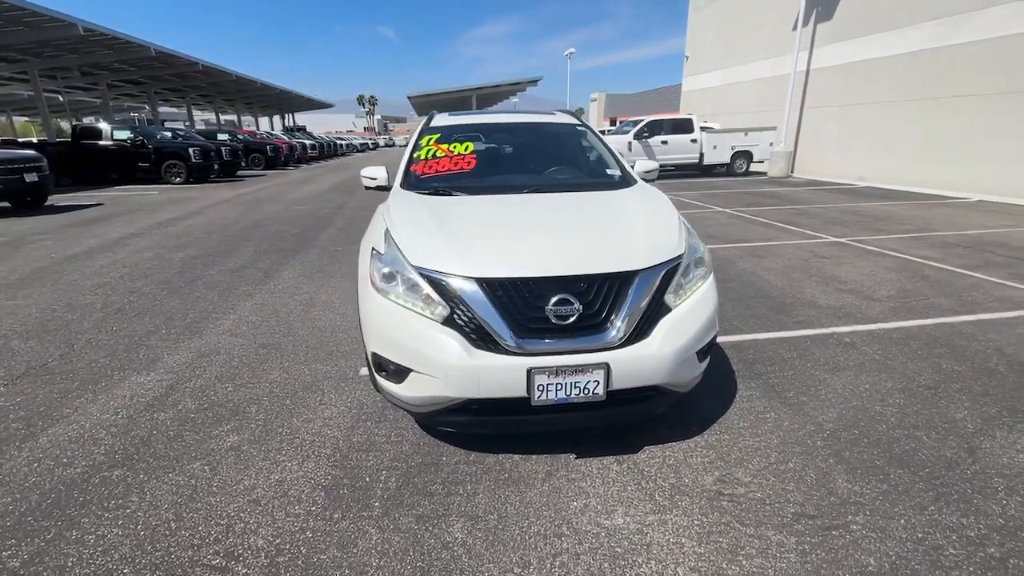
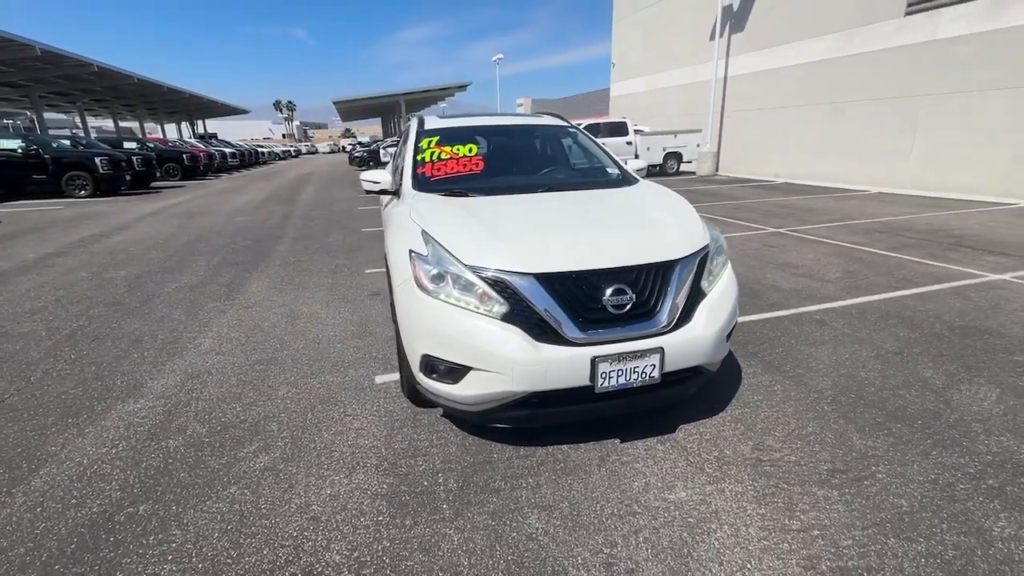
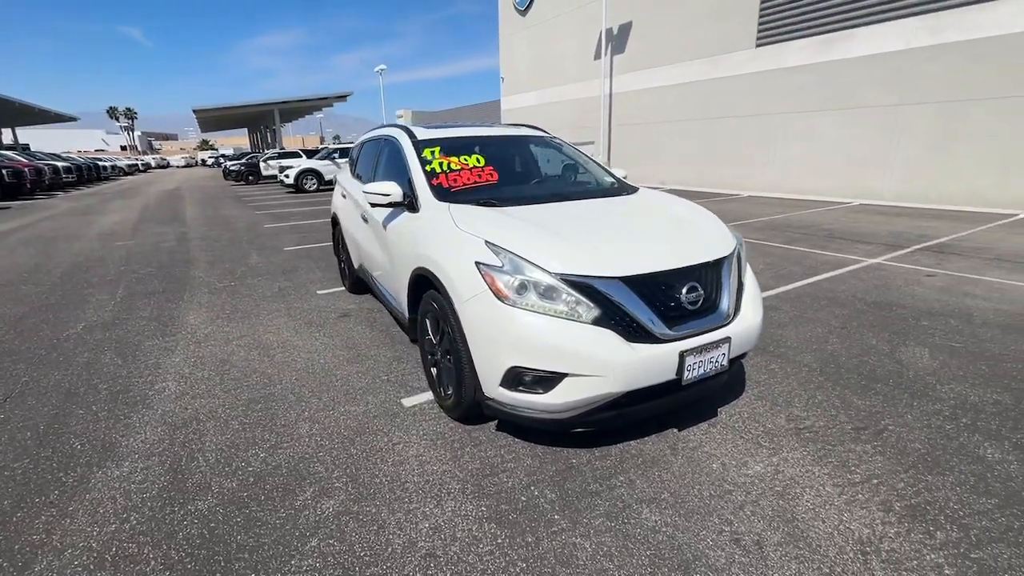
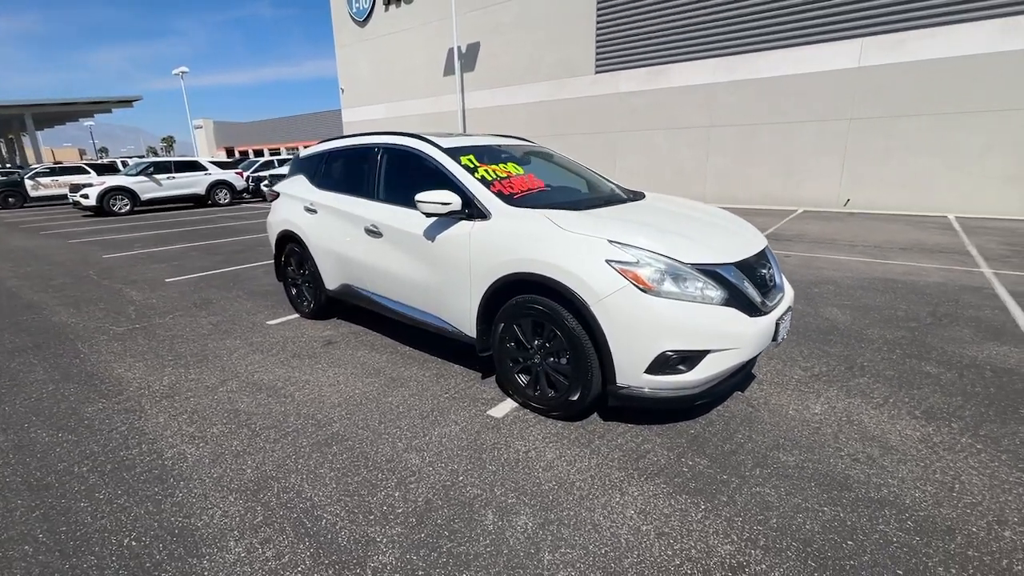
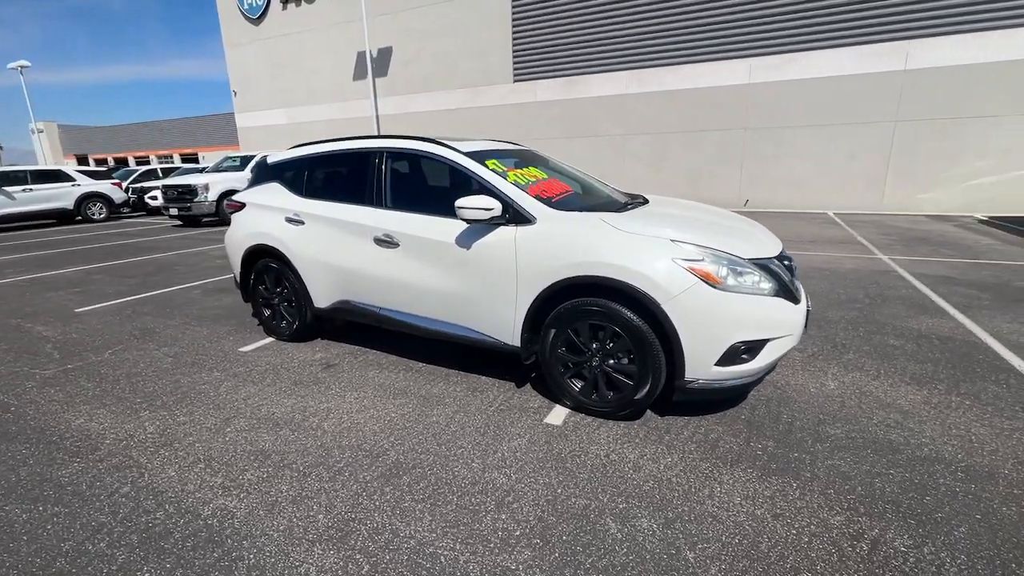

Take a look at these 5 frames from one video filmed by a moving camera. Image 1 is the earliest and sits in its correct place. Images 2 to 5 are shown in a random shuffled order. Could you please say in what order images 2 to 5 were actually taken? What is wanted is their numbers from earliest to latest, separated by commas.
2, 3, 4, 5
